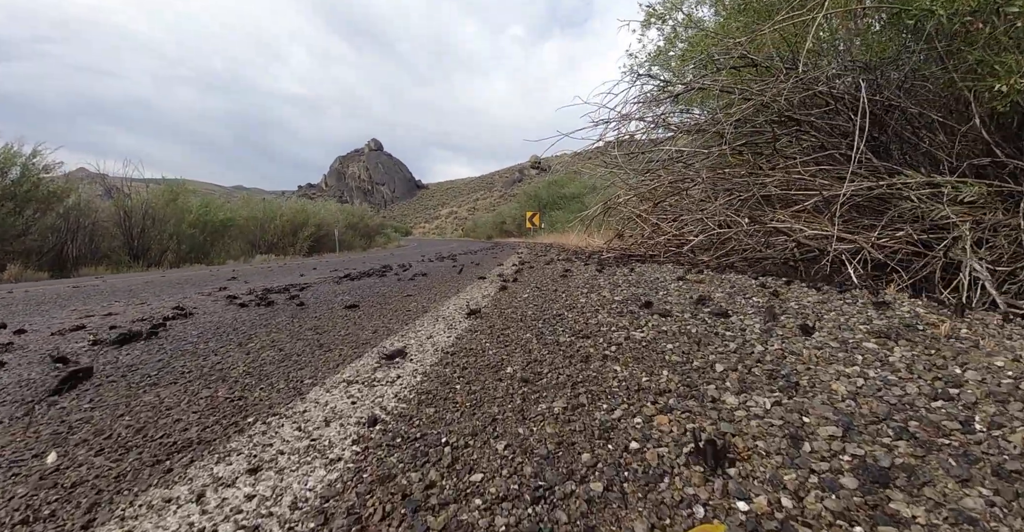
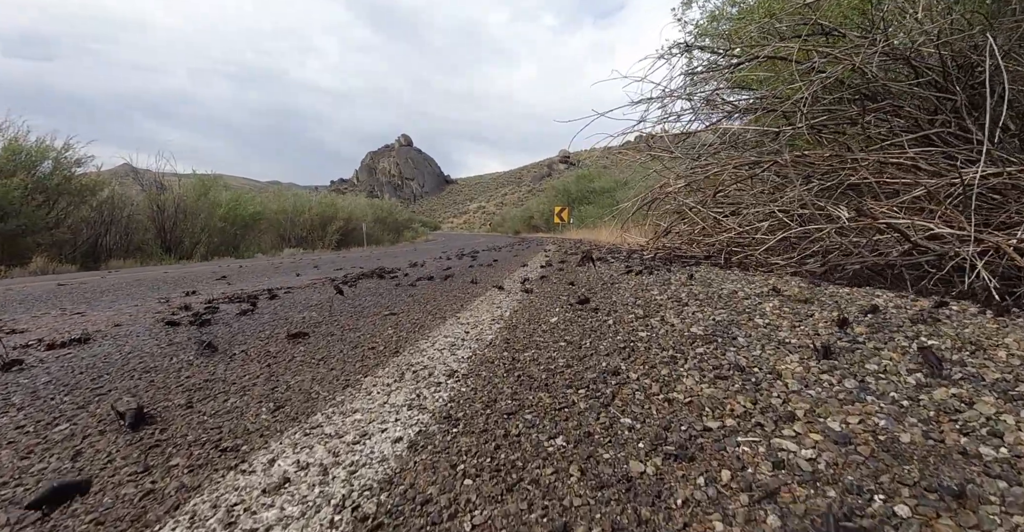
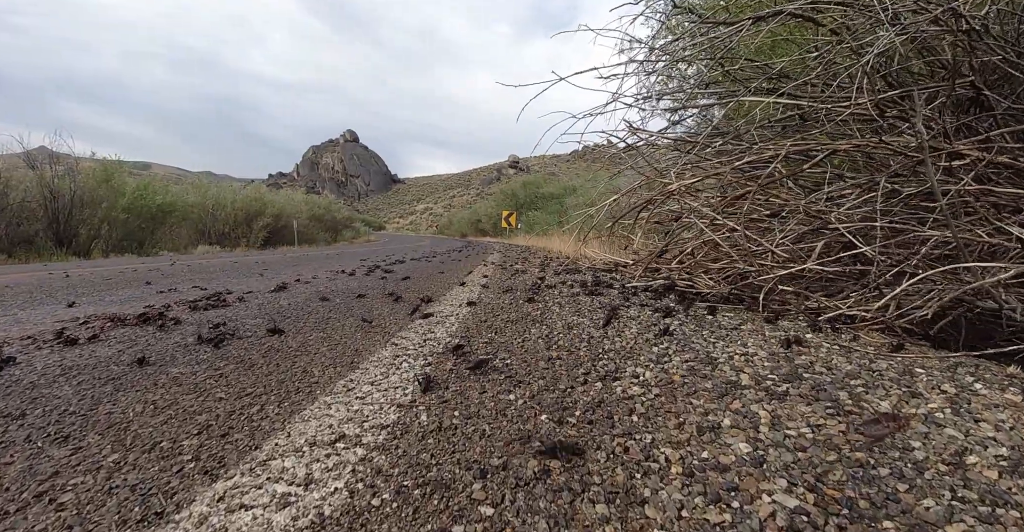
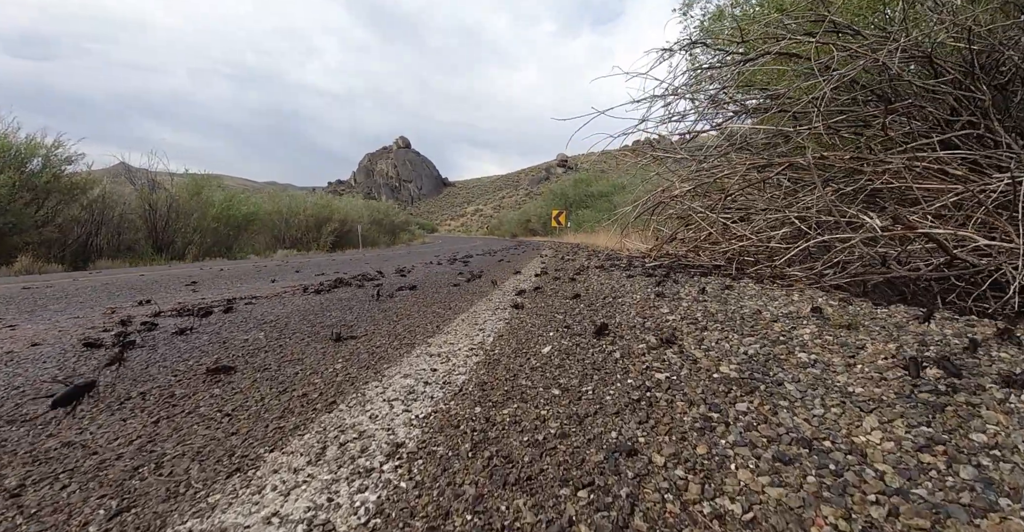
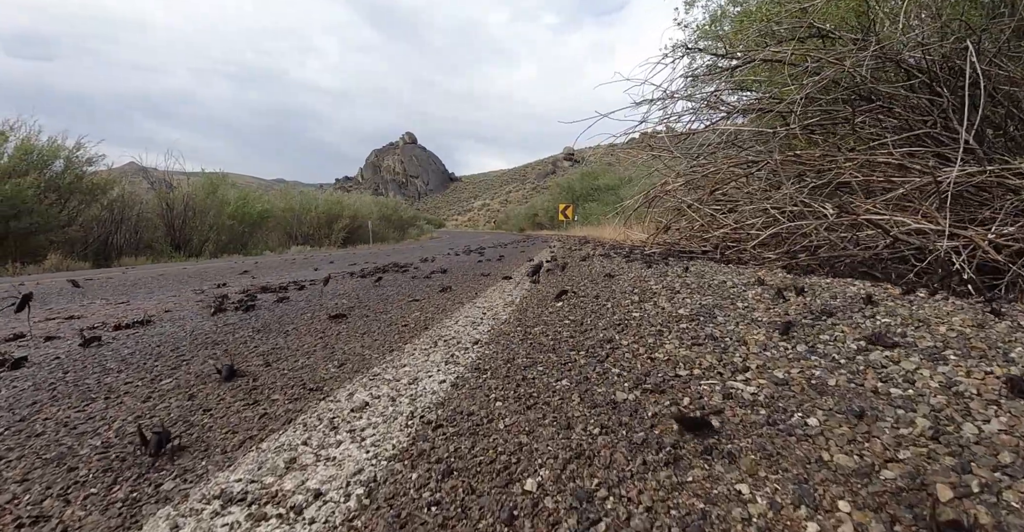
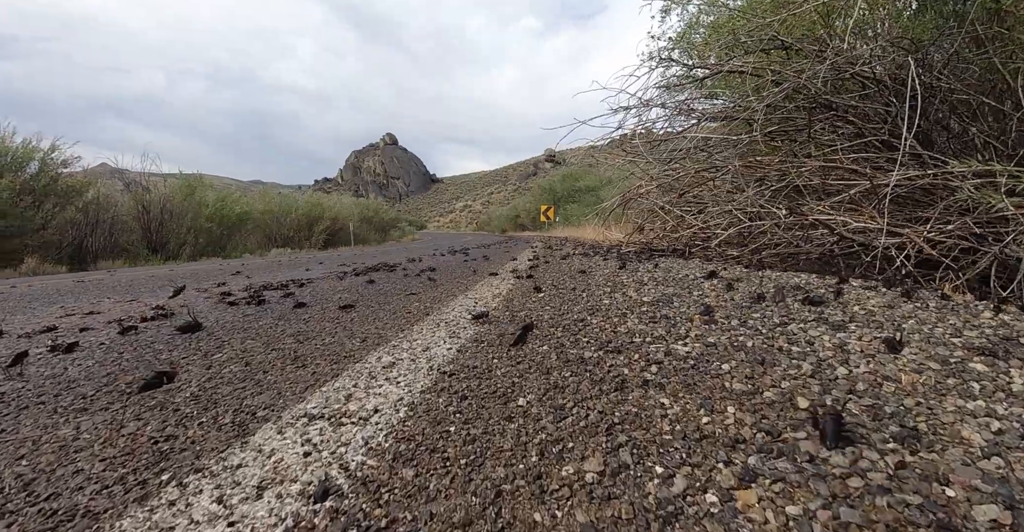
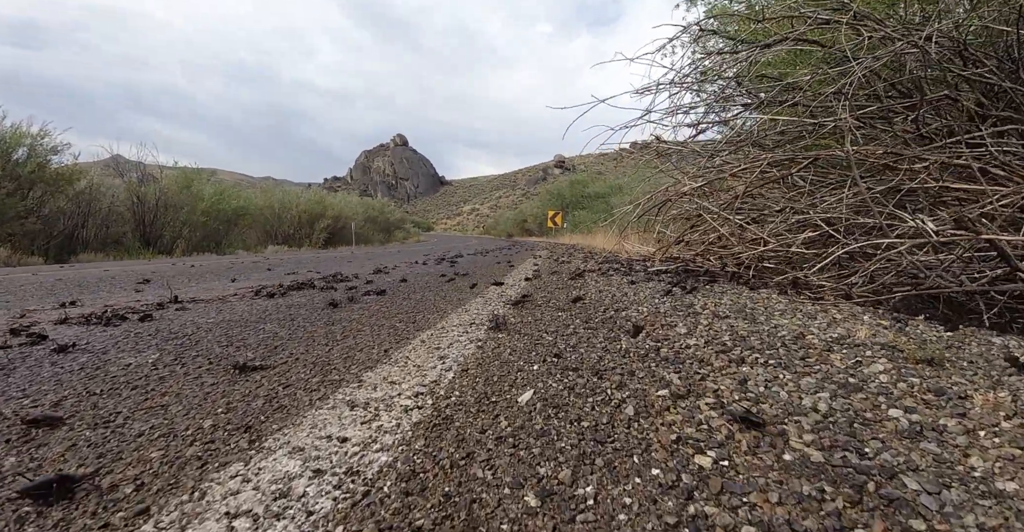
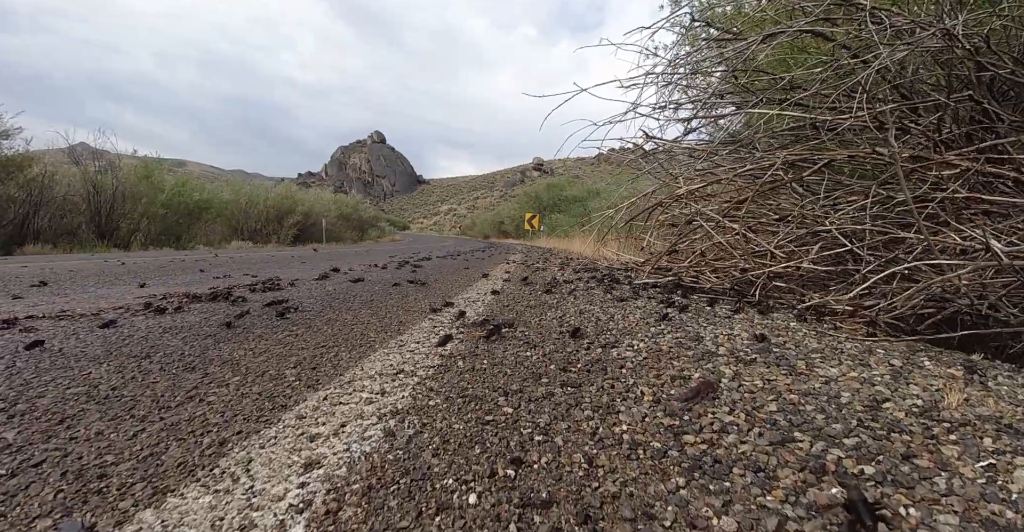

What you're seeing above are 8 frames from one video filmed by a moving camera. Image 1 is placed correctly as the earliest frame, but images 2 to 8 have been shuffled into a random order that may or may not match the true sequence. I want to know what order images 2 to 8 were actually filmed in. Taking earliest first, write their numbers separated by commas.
6, 5, 2, 4, 7, 8, 3
